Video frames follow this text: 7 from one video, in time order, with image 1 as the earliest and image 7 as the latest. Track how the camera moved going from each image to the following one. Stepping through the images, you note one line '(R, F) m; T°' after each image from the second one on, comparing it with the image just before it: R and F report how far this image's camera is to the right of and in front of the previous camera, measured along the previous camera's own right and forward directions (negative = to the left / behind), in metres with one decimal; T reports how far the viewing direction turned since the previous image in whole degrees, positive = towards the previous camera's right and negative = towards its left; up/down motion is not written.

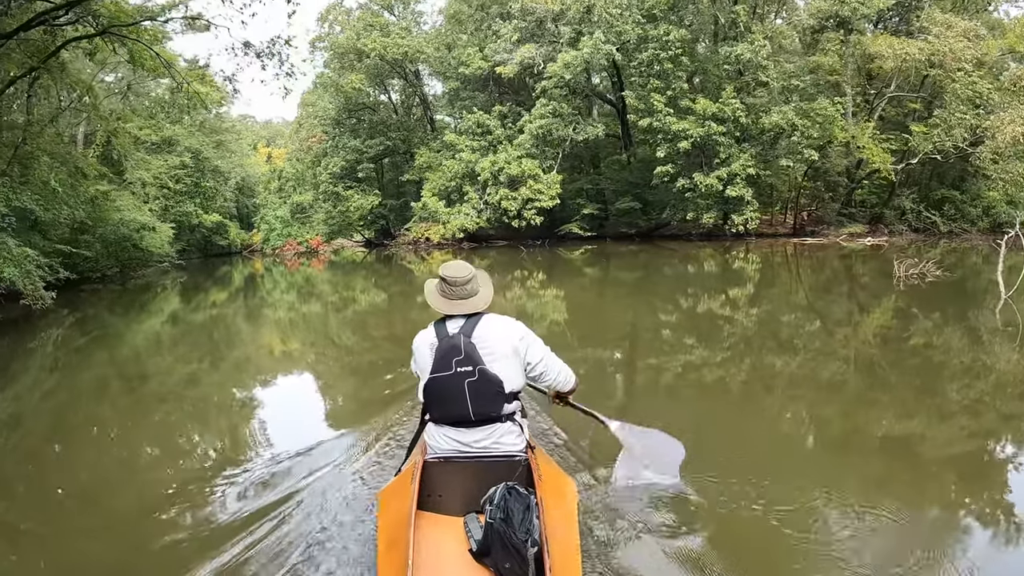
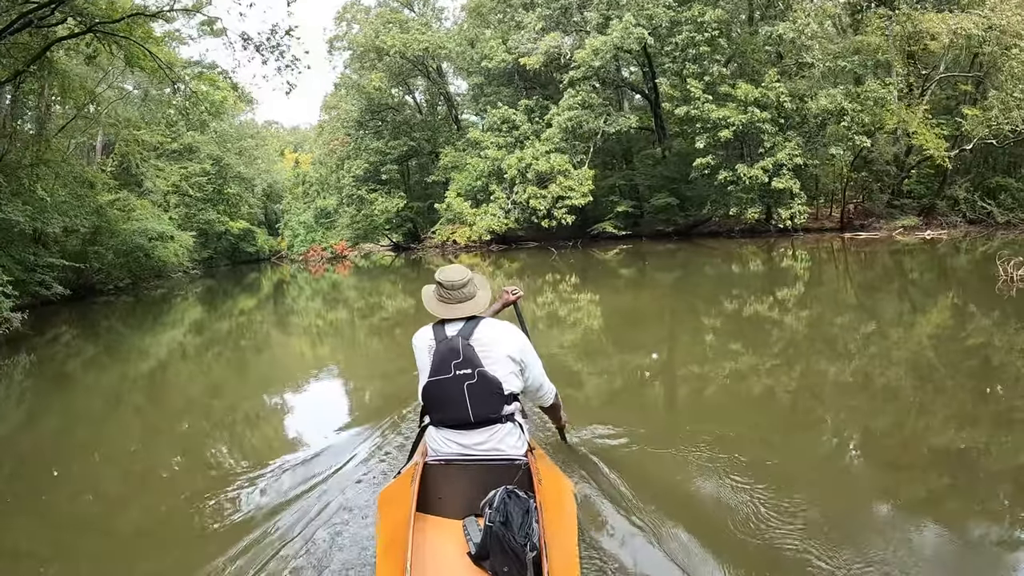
(0.0, +0.4) m; -3°
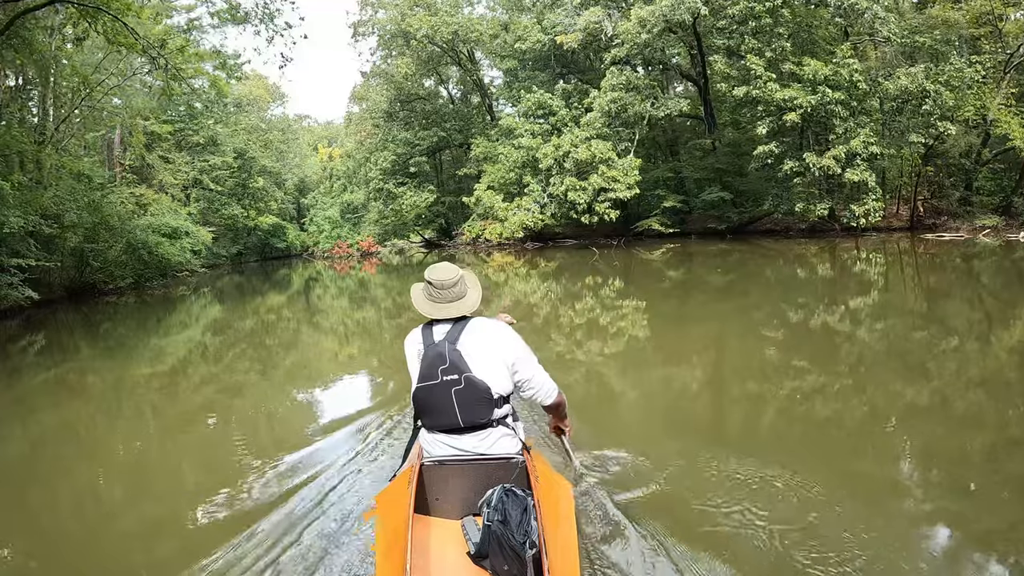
(0.0, +0.7) m; -3°
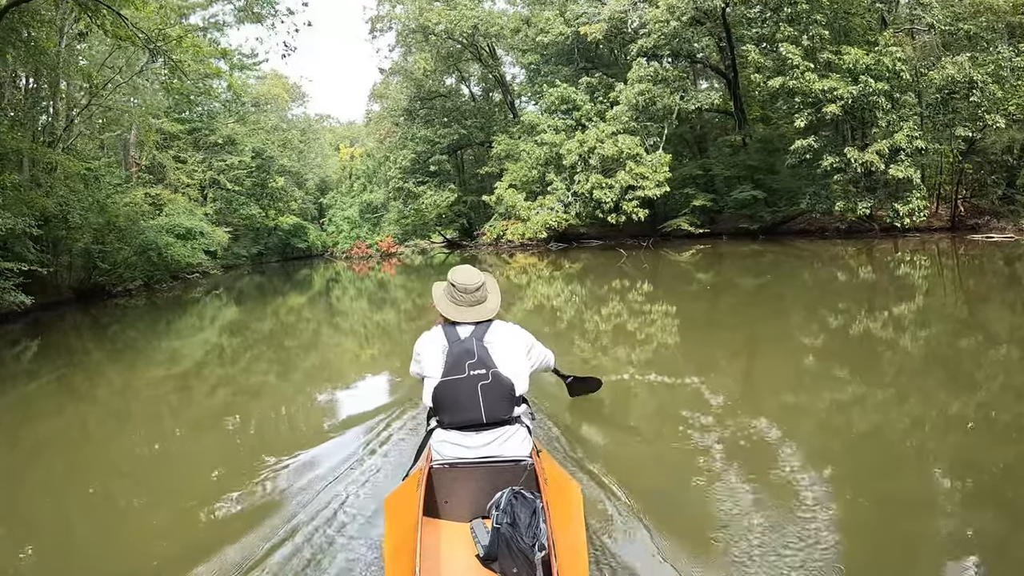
(0.0, +0.3) m; -2°
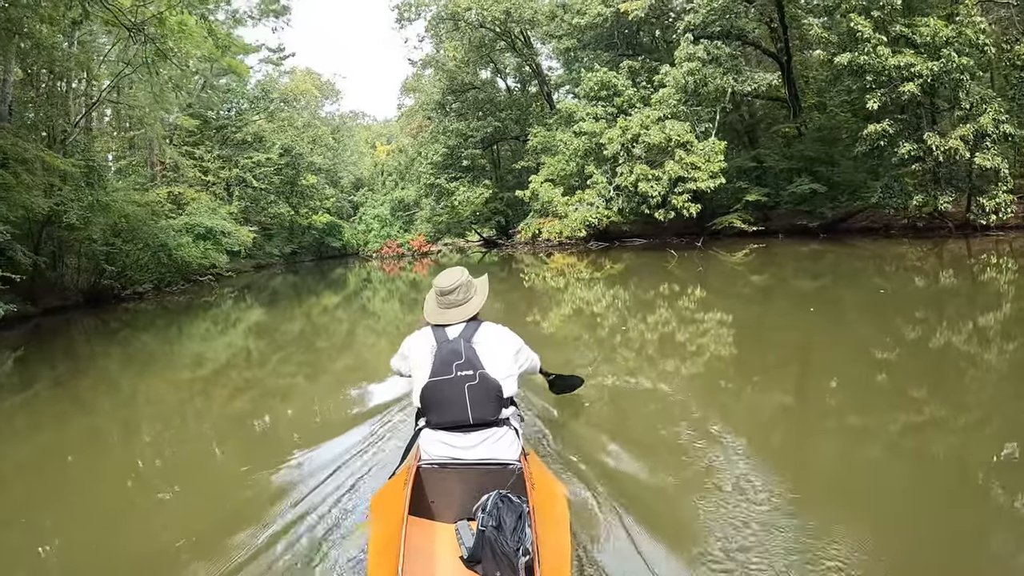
(0.0, +0.5) m; -3°
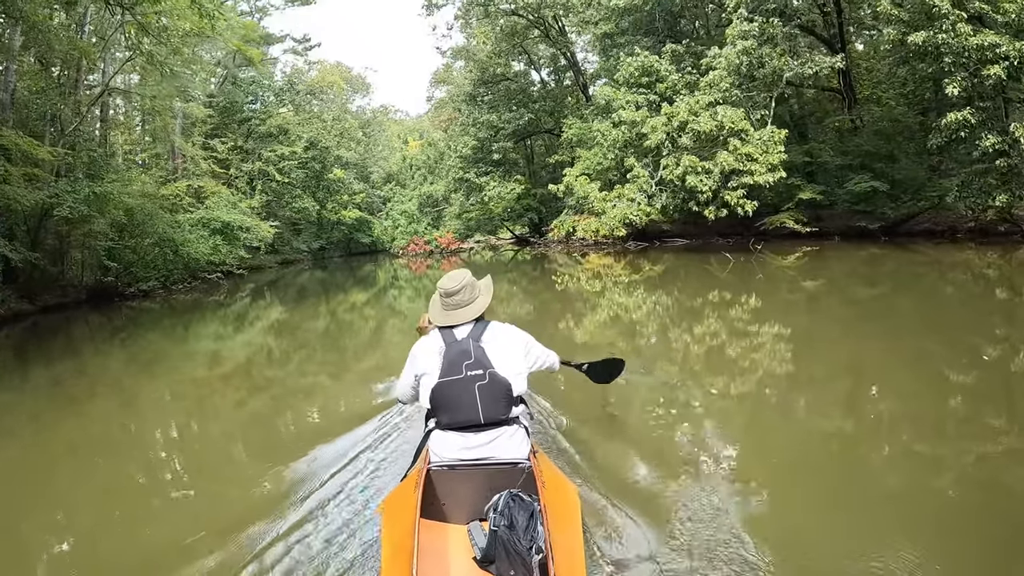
(0.0, +0.4) m; -3°
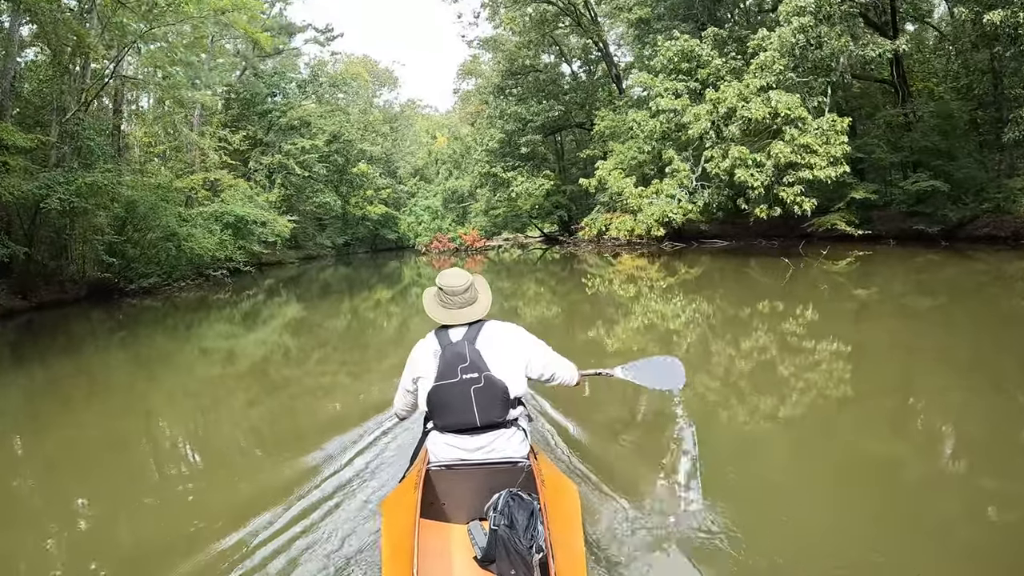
(0.0, +0.4) m; -2°
